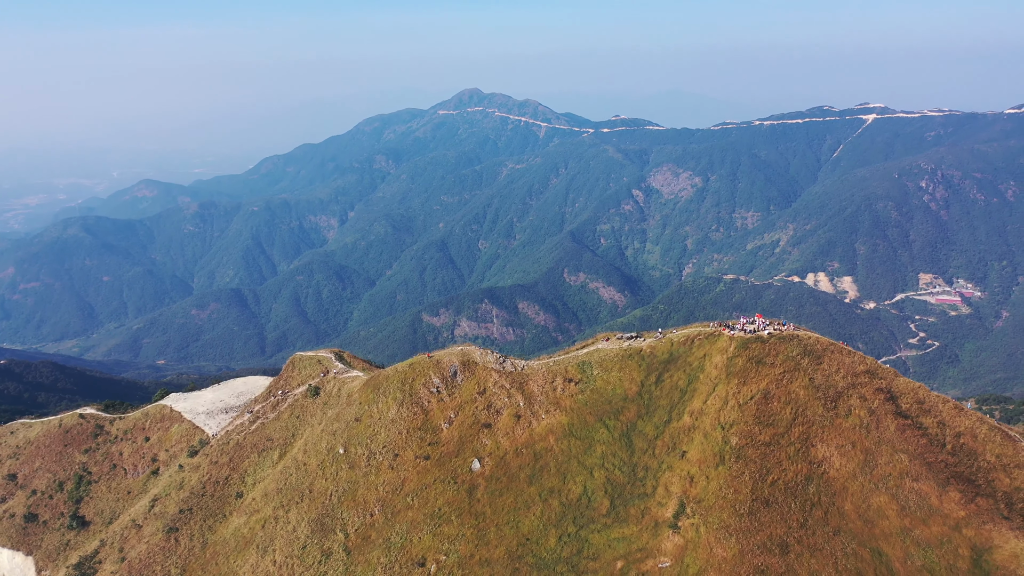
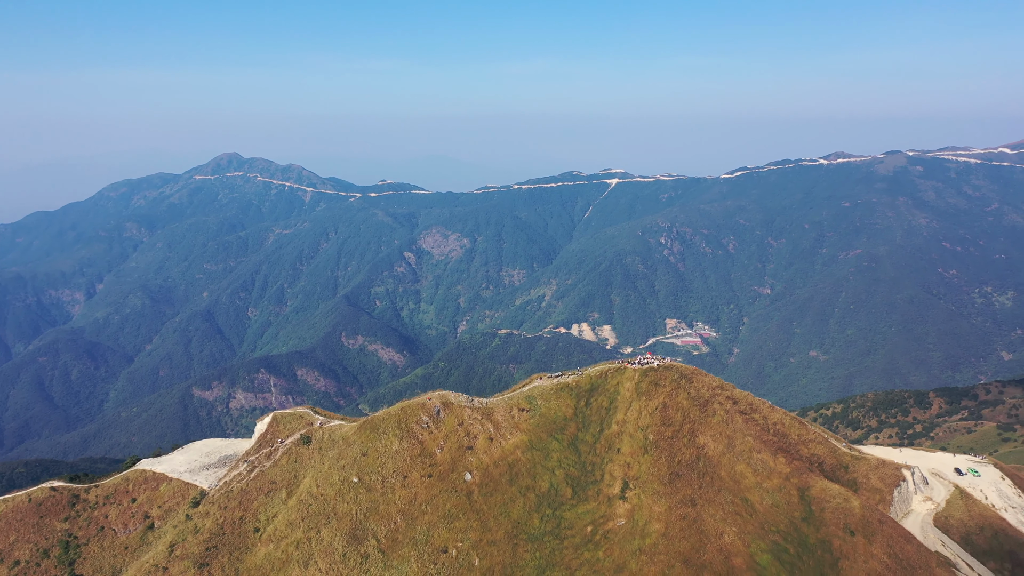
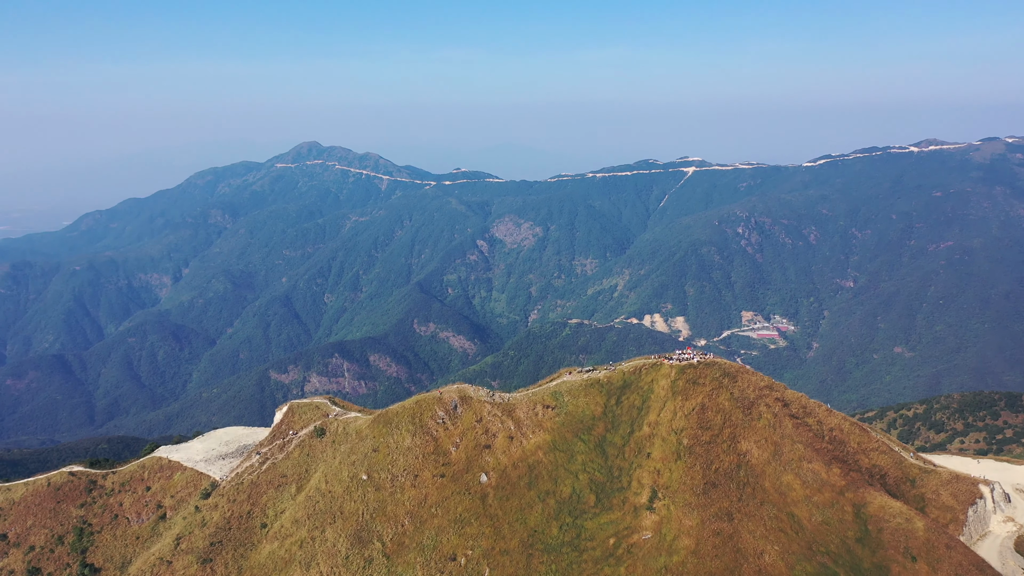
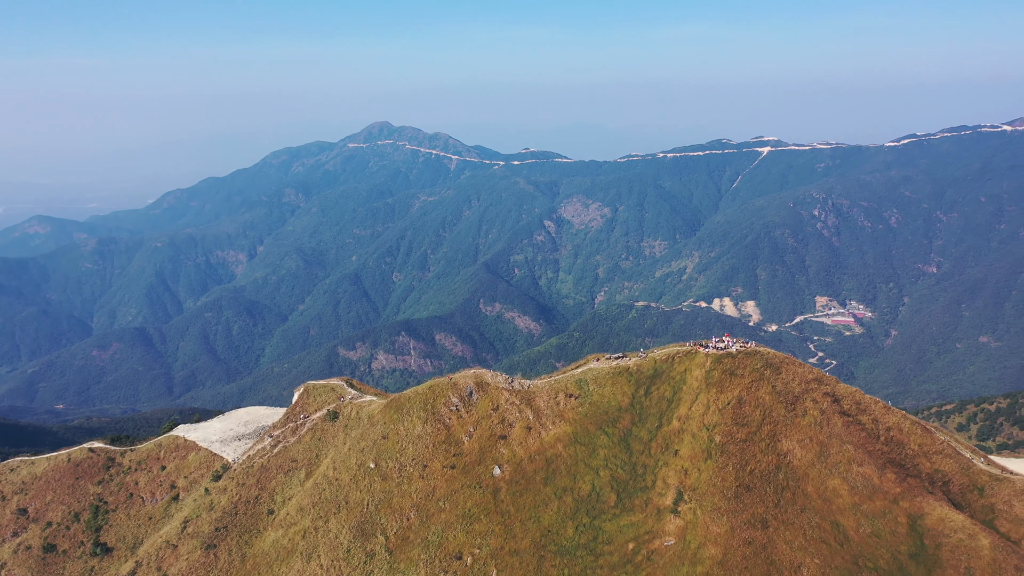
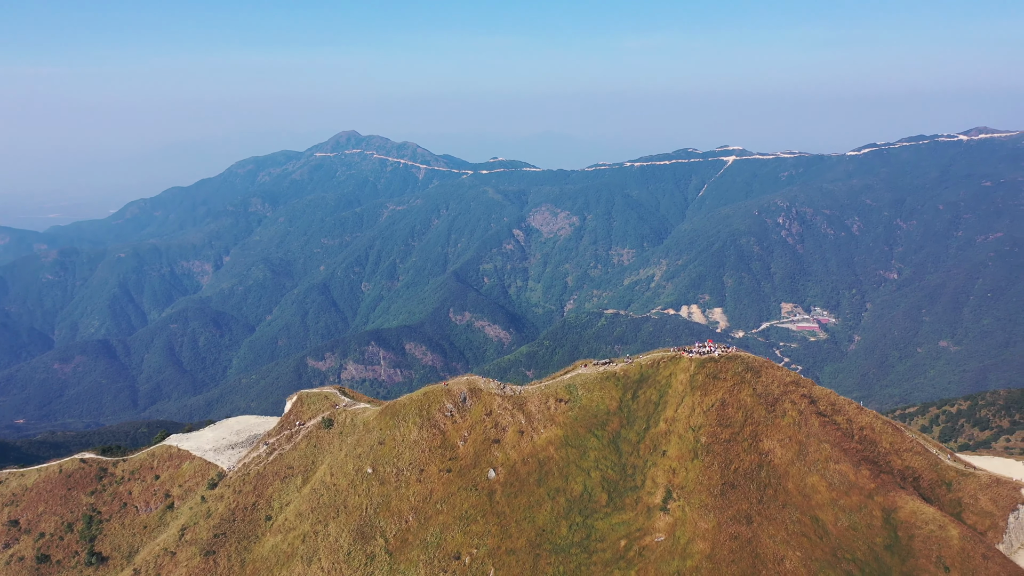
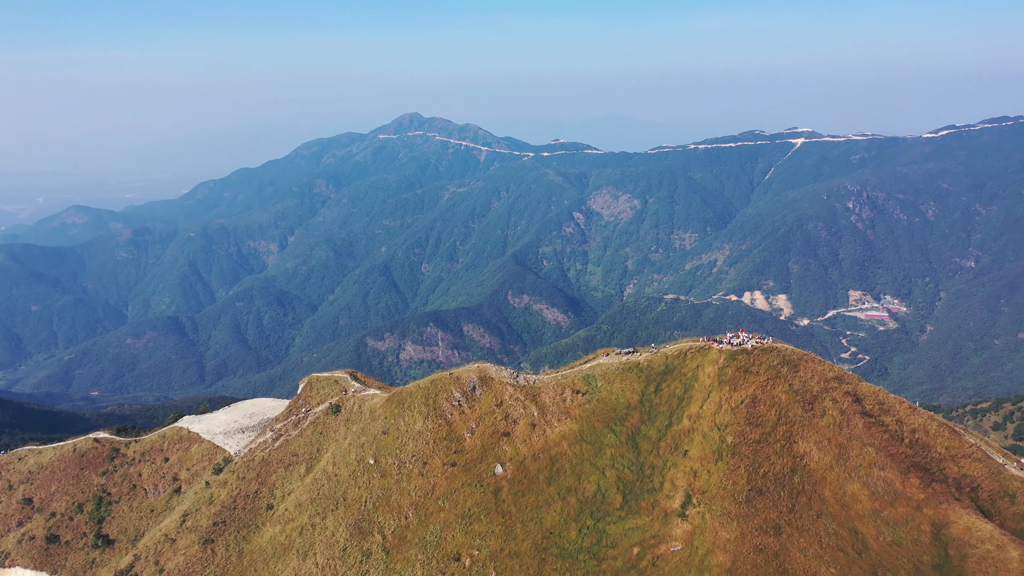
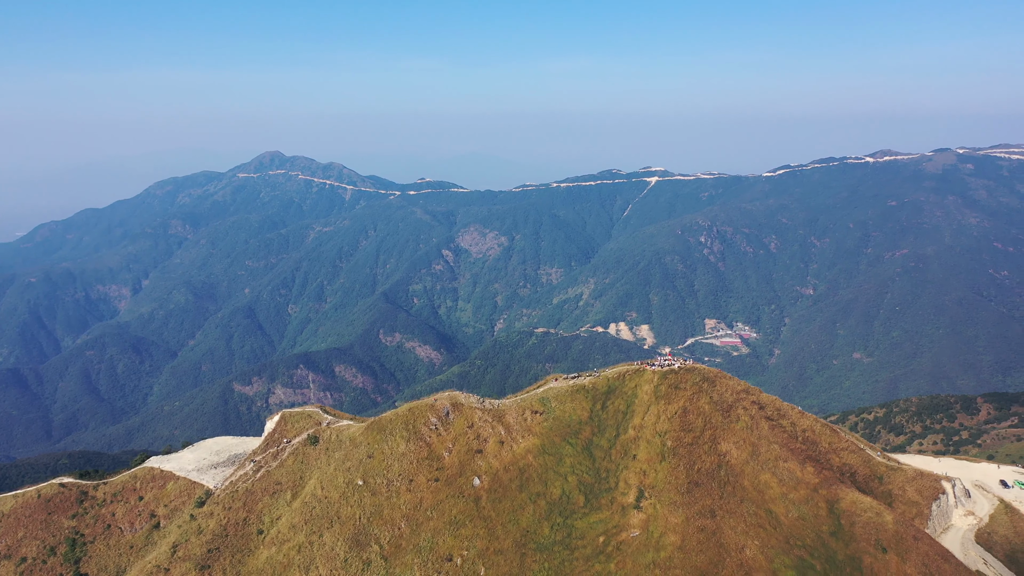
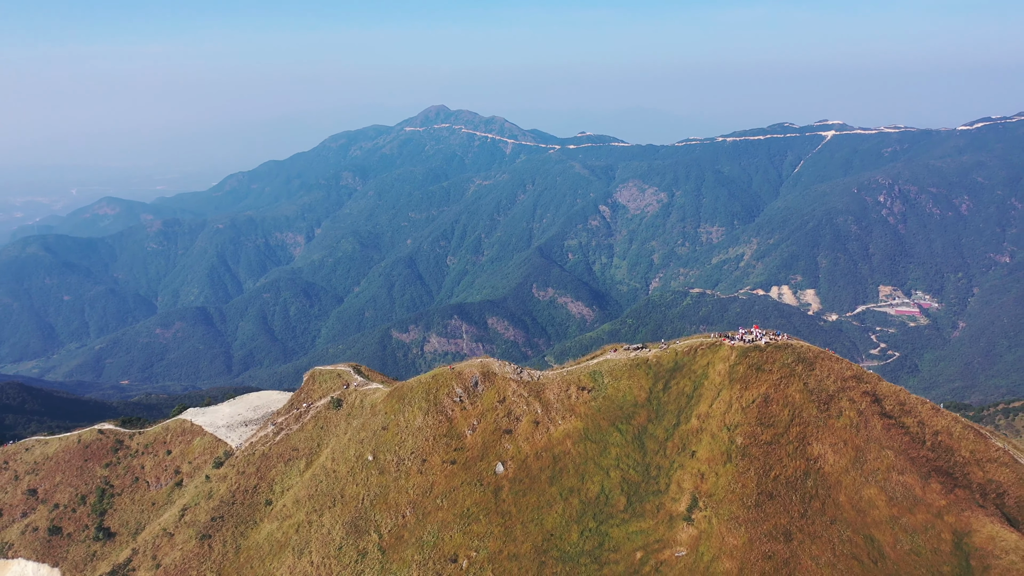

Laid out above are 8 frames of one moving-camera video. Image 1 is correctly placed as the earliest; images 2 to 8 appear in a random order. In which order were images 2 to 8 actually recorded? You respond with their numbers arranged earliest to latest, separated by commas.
8, 6, 4, 5, 3, 7, 2
